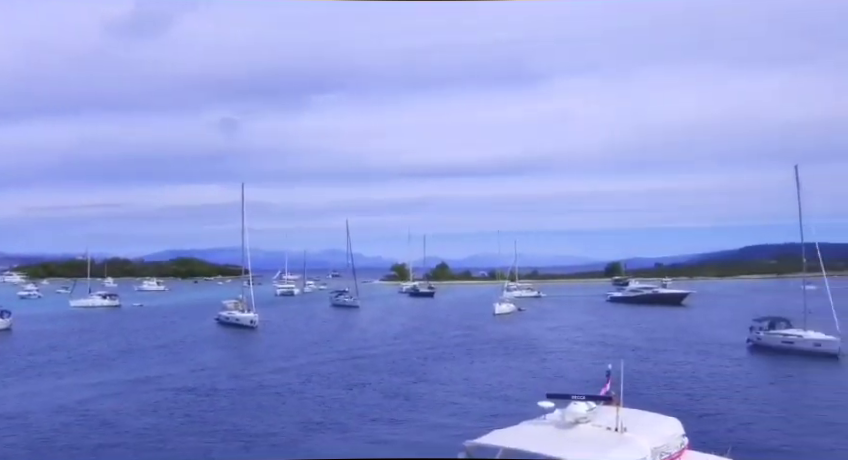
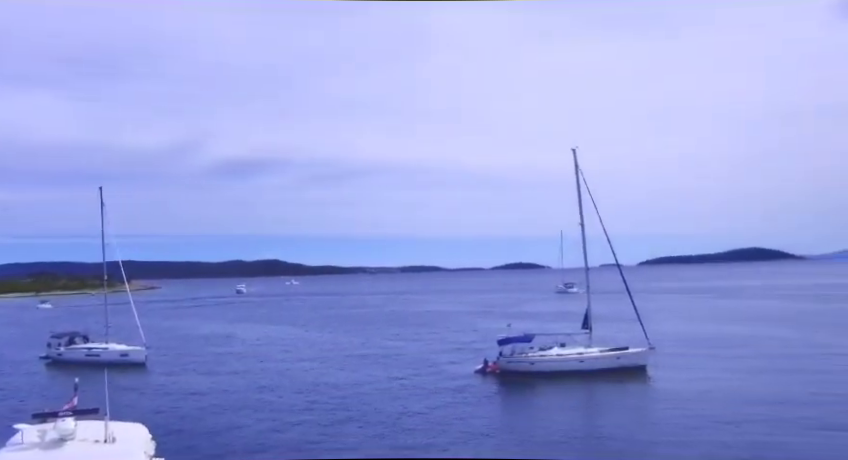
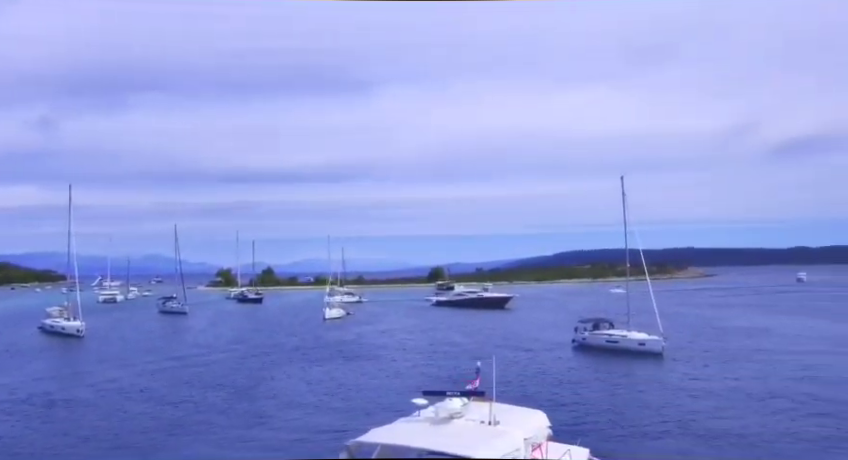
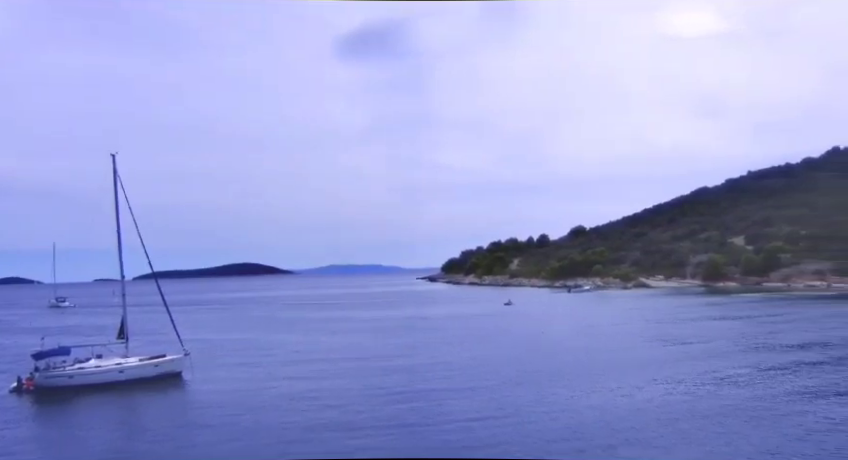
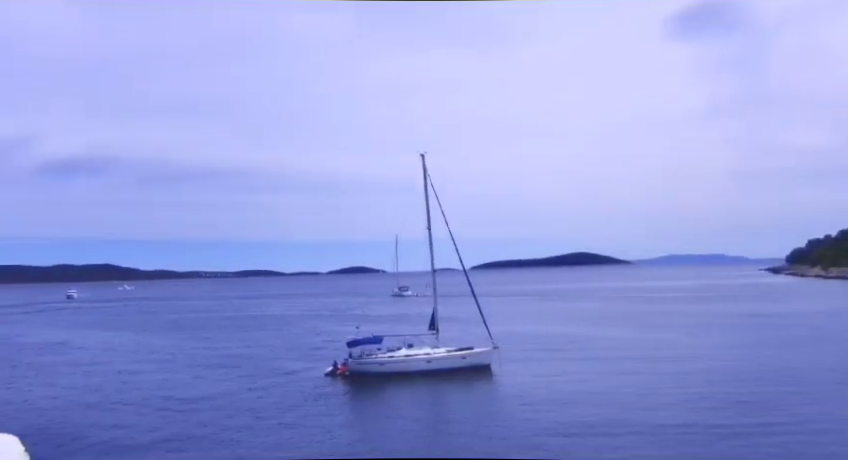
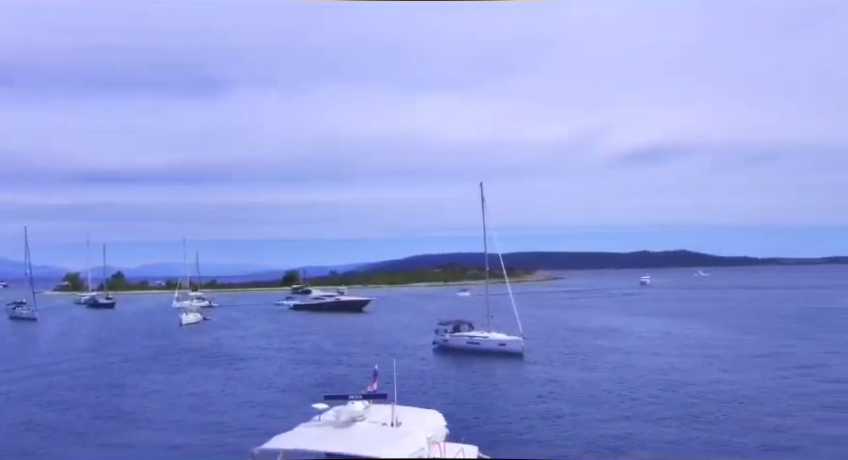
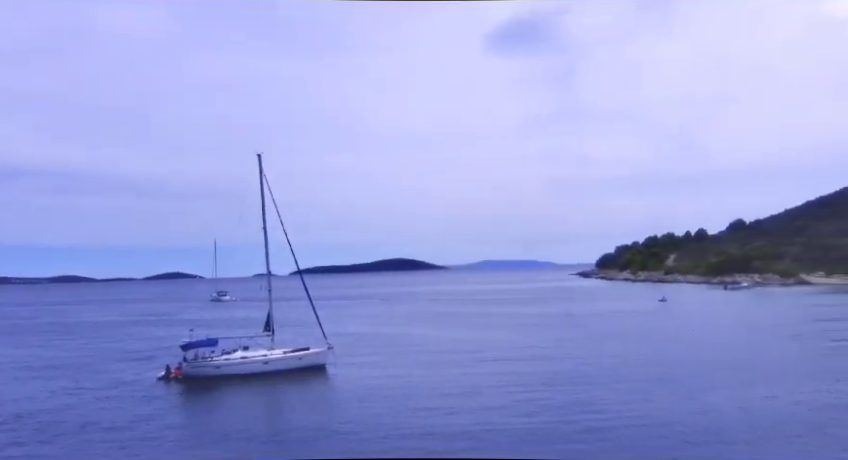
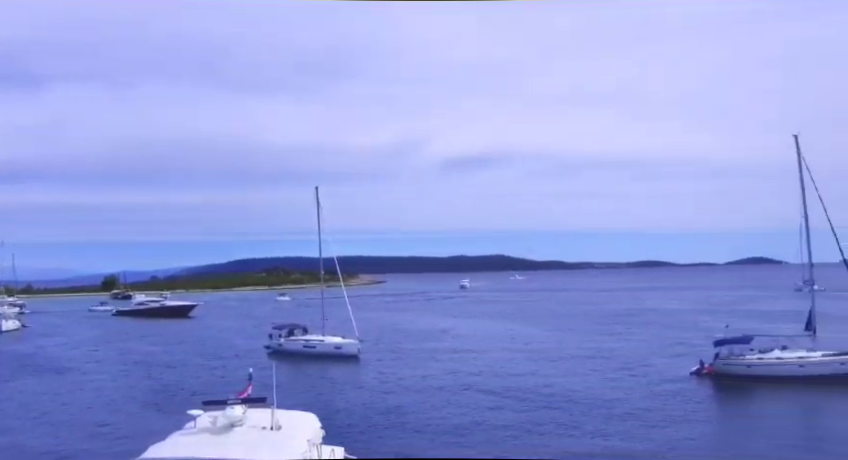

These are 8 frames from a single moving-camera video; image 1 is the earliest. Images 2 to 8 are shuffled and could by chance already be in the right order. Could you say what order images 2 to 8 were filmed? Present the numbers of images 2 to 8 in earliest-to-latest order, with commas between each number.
3, 6, 8, 2, 5, 7, 4
